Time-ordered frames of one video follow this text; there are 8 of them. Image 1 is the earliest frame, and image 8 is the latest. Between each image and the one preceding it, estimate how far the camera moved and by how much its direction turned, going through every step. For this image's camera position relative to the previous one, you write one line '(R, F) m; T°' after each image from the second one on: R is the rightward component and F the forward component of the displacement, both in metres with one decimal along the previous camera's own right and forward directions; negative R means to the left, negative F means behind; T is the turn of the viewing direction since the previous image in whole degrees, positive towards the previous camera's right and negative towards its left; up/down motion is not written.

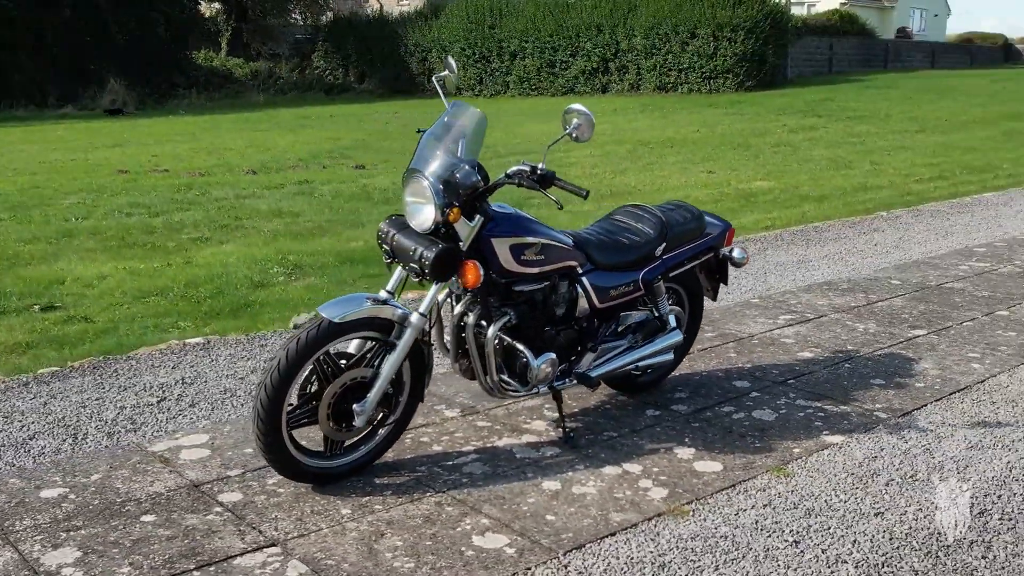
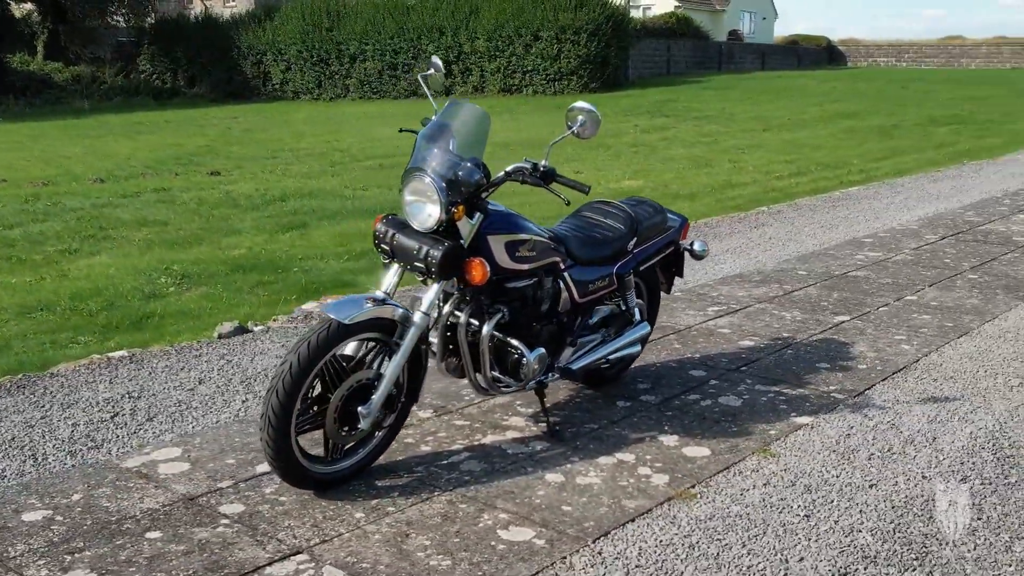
(-0.6, 0.0) m; +8°
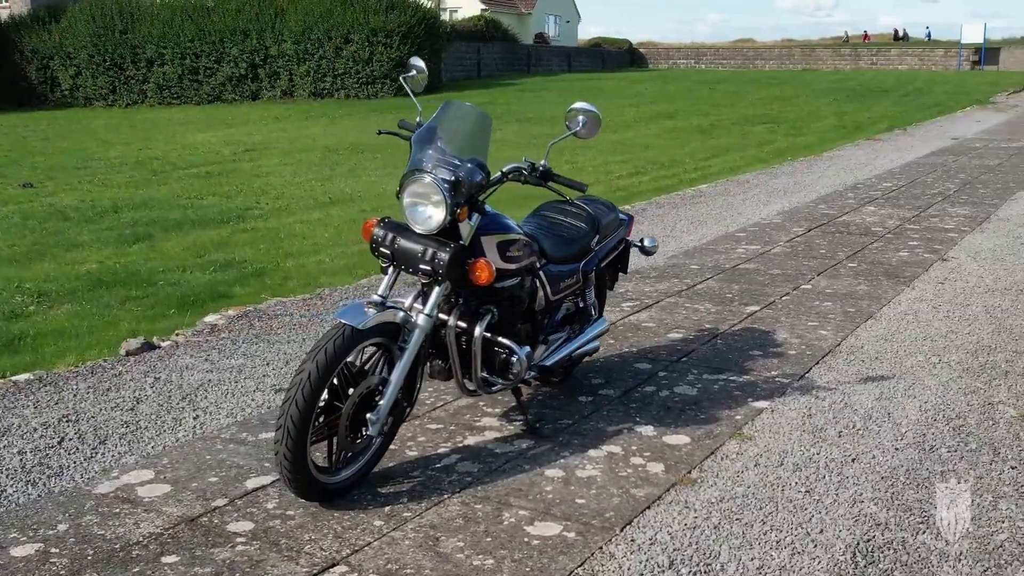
(-0.7, 0.0) m; +10°
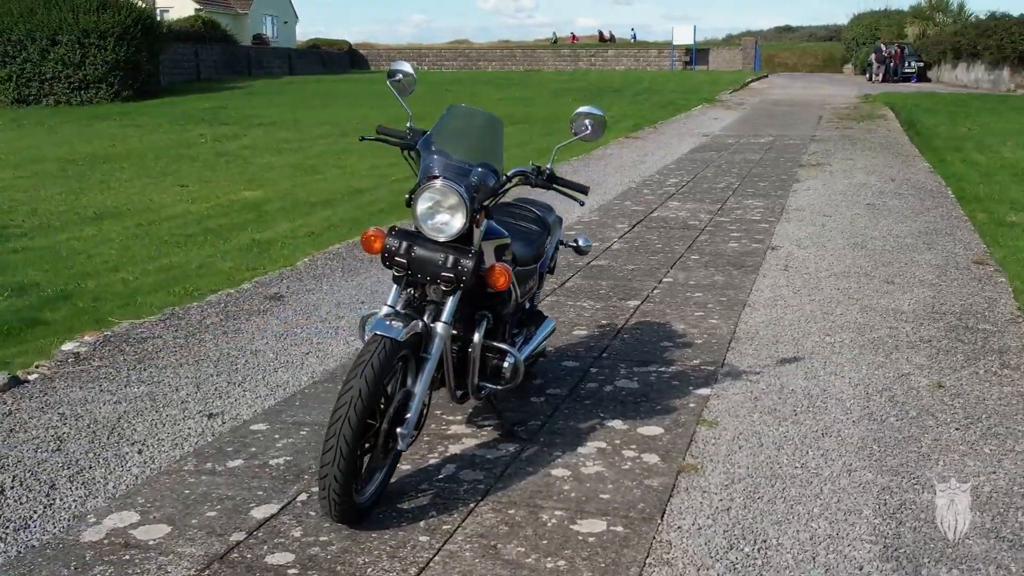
(-1.0, +0.1) m; +14°
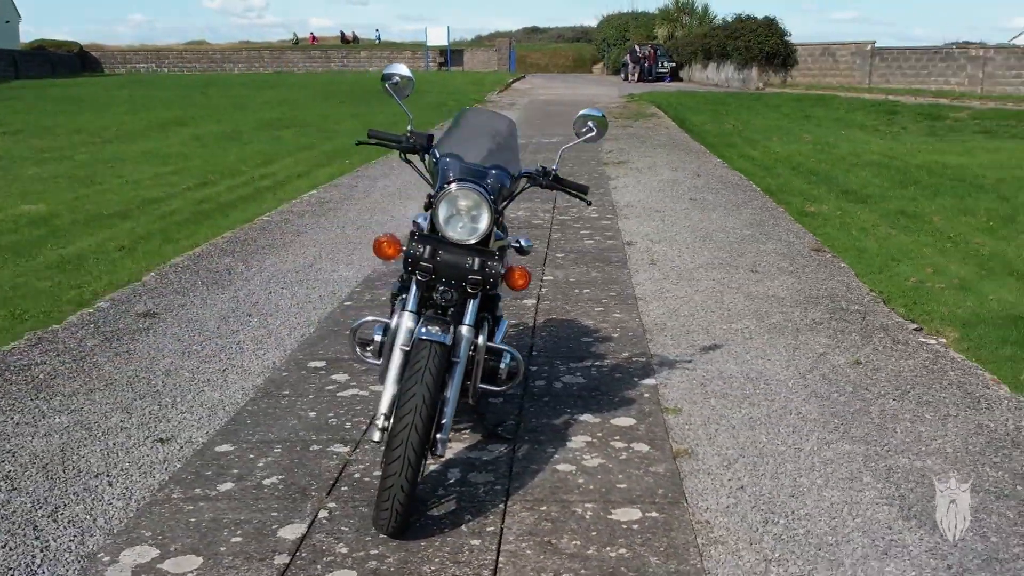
(-1.0, 0.0) m; +13°
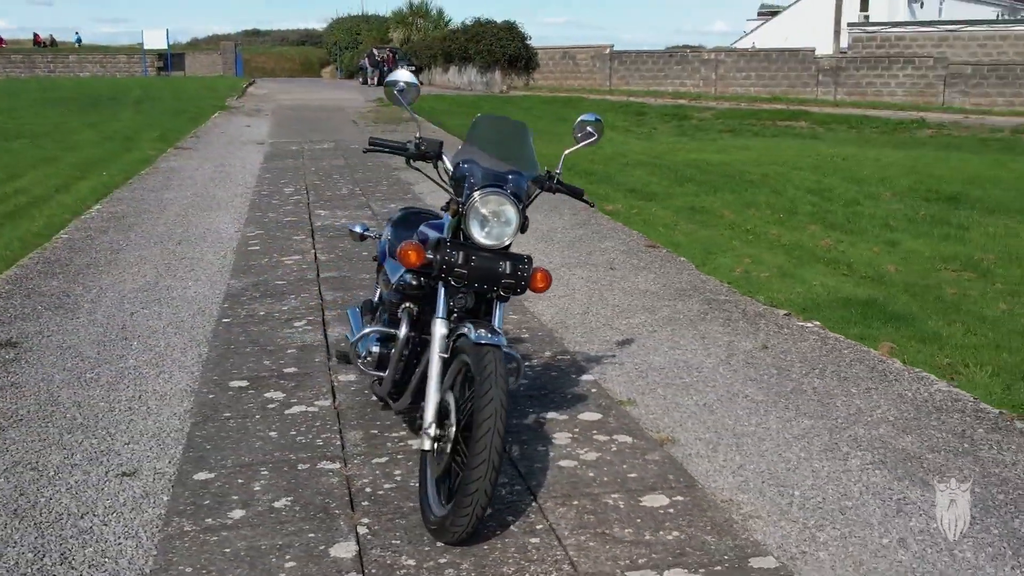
(-1.1, 0.0) m; +15°
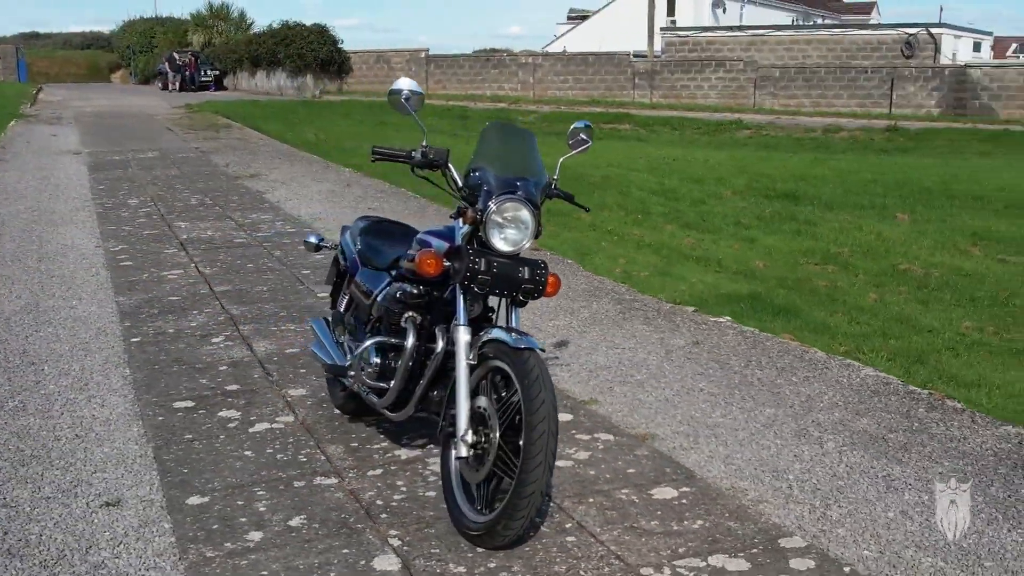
(-0.8, 0.0) m; +11°
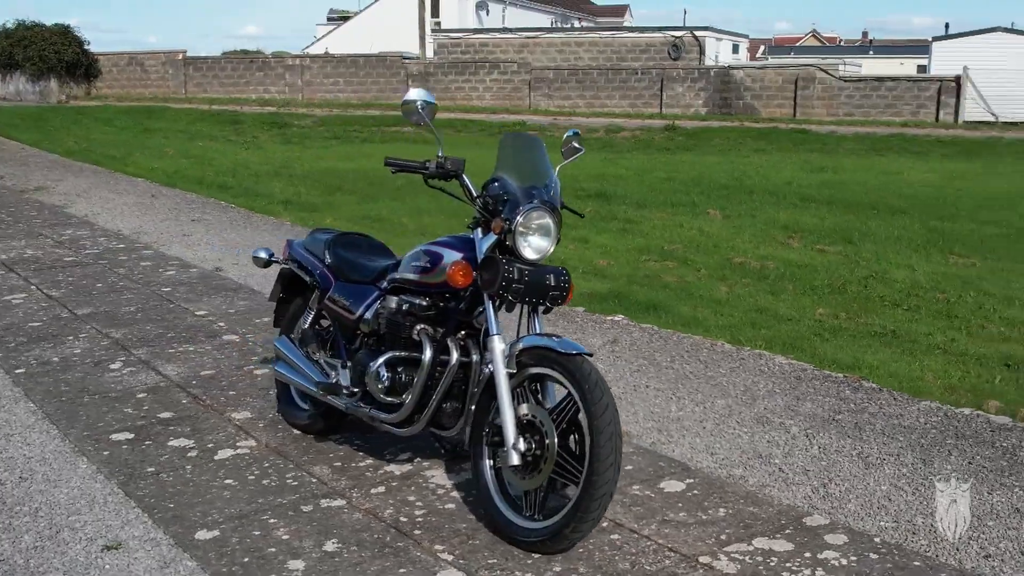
(-1.1, +0.1) m; +14°
